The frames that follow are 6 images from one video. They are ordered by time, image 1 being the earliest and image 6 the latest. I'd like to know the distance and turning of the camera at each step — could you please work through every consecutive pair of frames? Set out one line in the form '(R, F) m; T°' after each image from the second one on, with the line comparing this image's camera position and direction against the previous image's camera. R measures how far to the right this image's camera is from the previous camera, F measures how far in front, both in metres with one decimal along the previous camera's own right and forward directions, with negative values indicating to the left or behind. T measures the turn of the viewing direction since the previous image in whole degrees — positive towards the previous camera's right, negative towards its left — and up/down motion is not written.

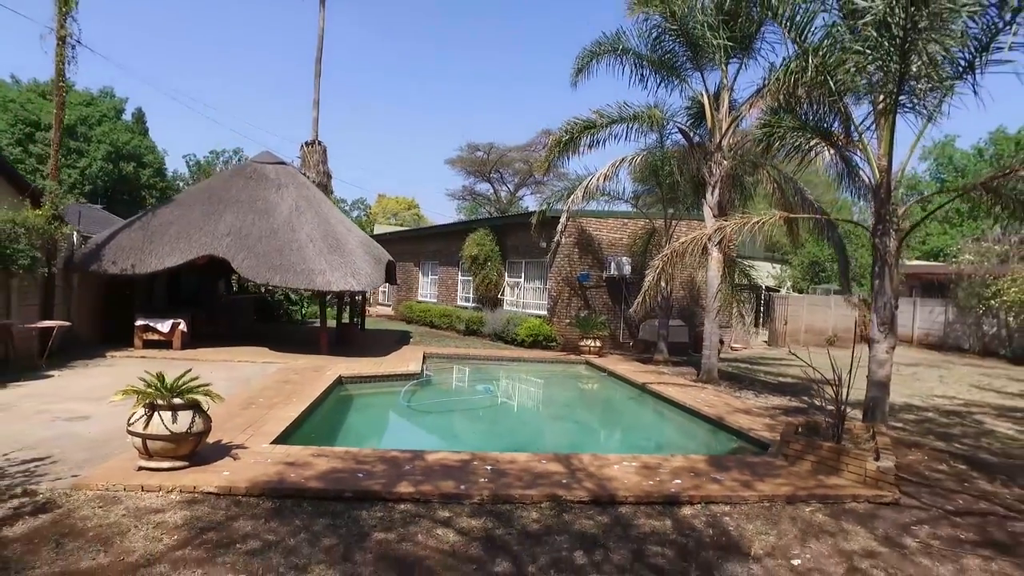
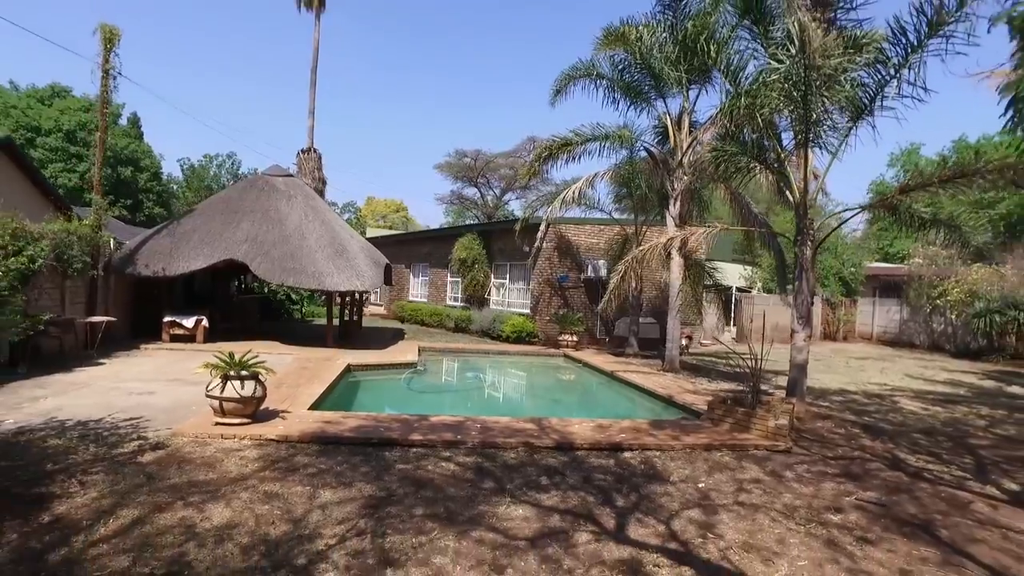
(0.0, -1.5) m; +1°
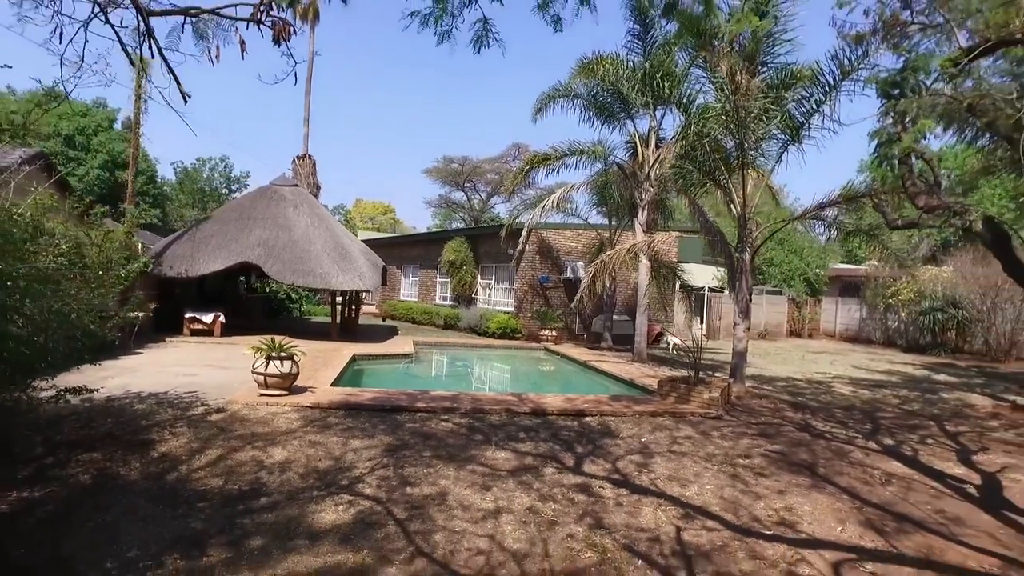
(0.0, -1.5) m; +1°
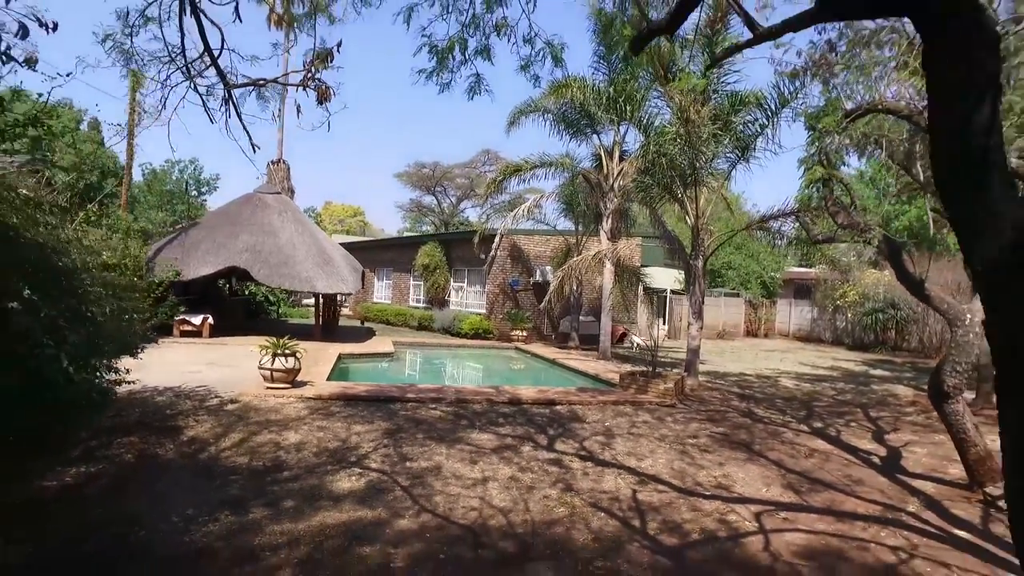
(-0.2, -1.0) m; +3°
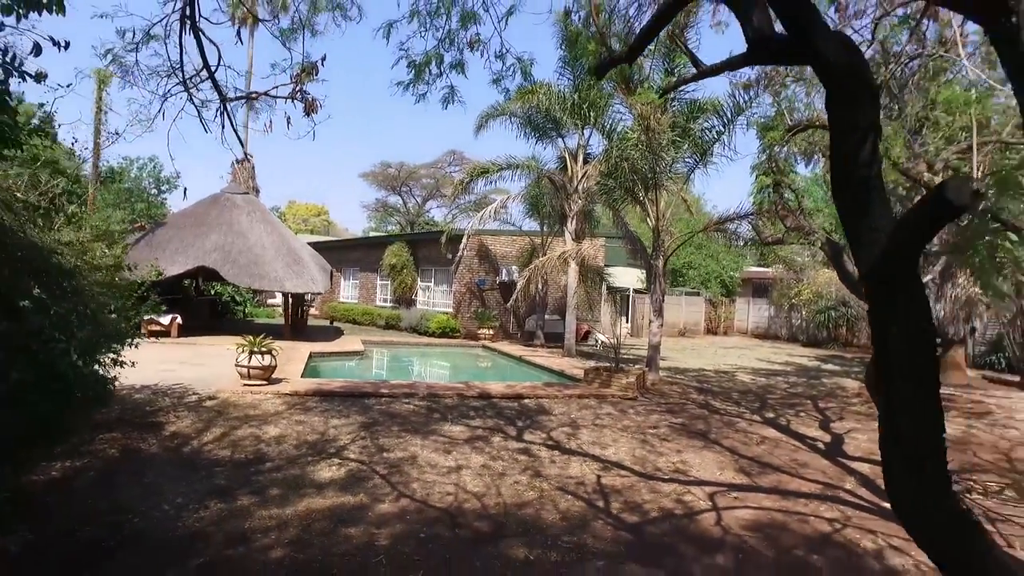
(-0.1, -0.4) m; +3°
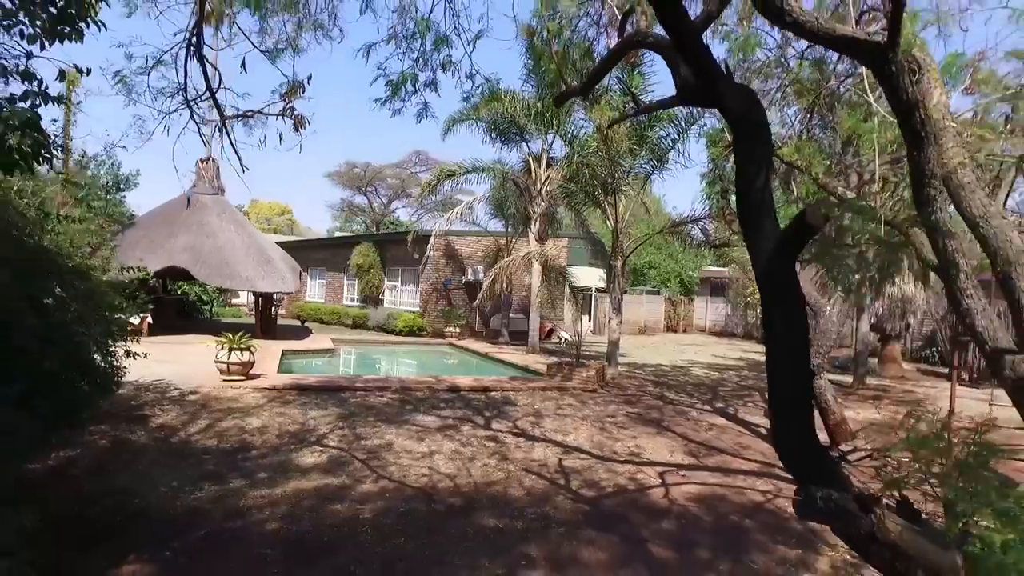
(0.0, -0.6) m; +3°
